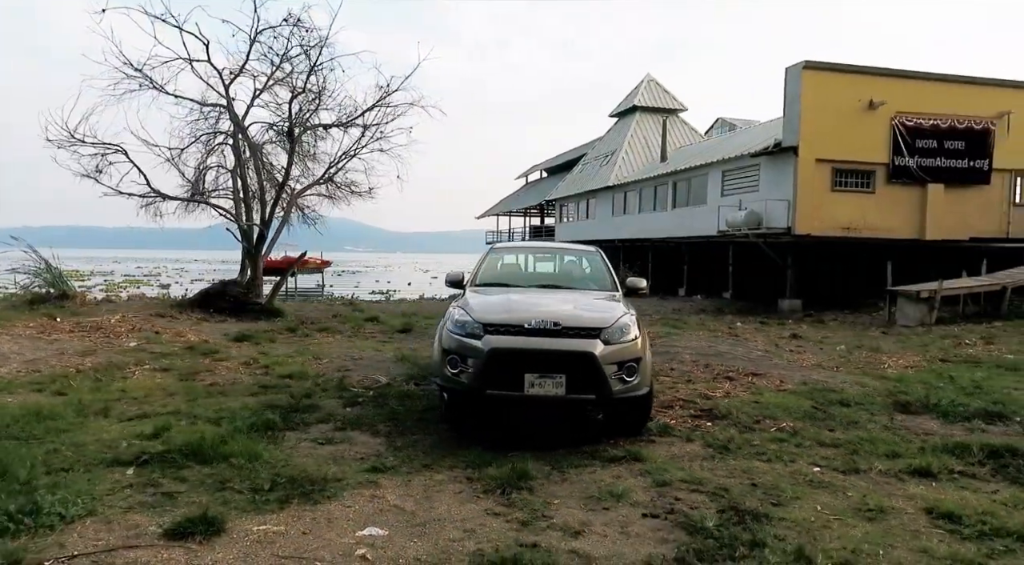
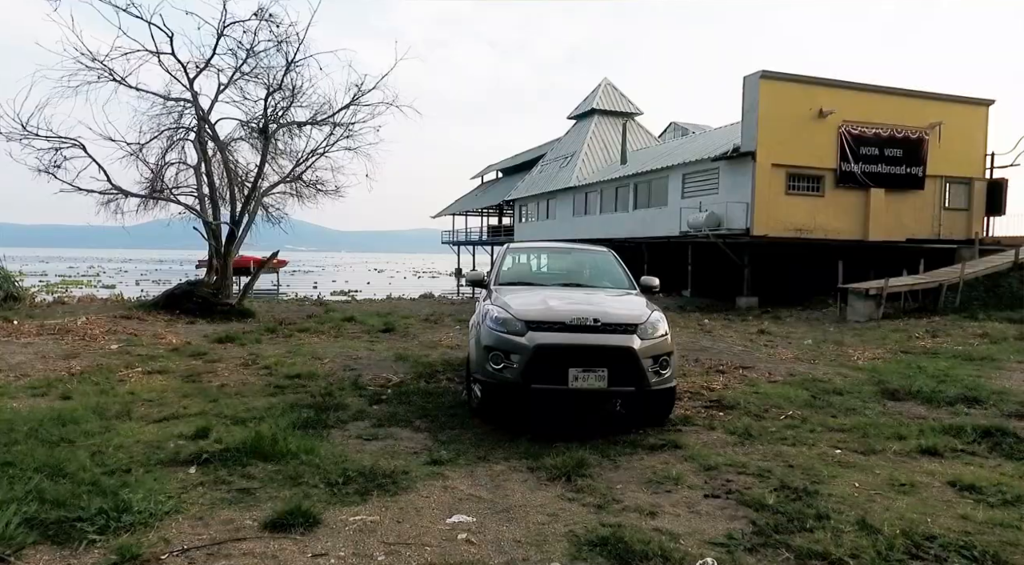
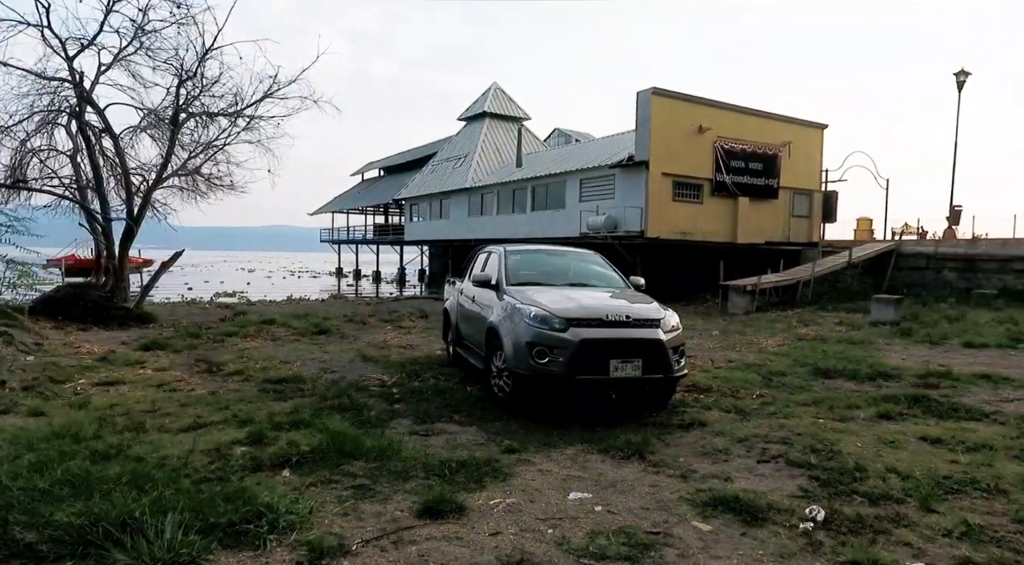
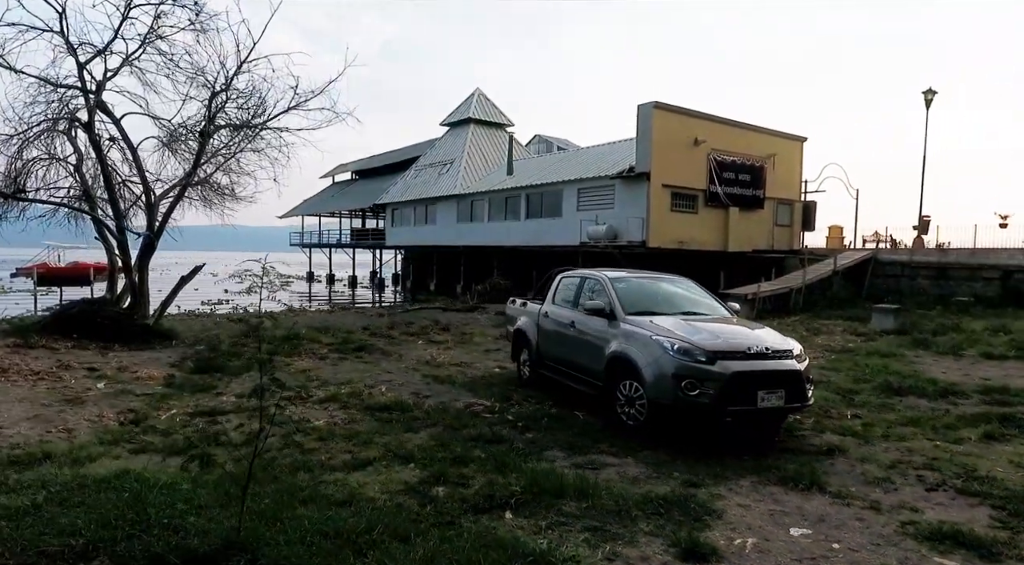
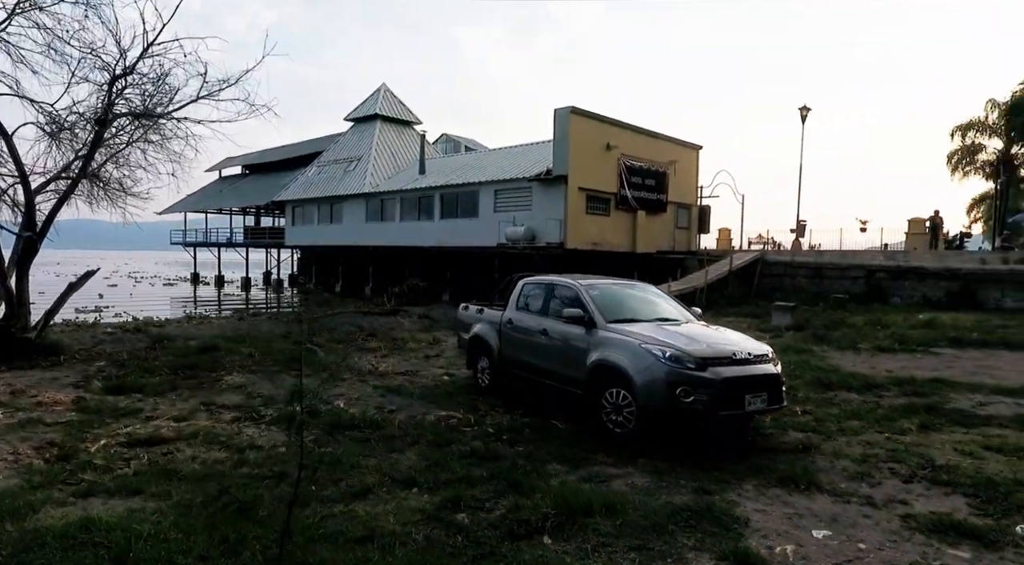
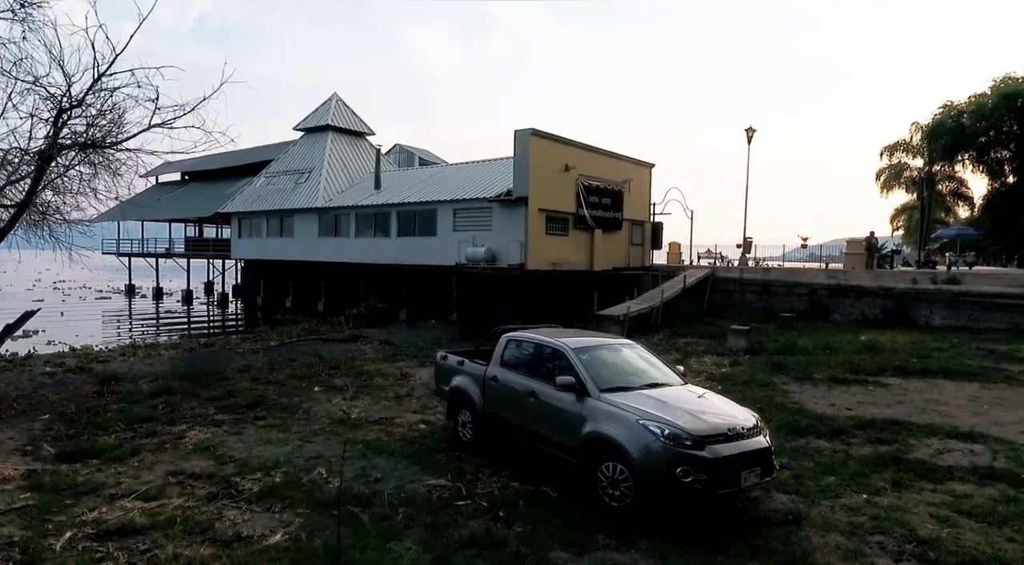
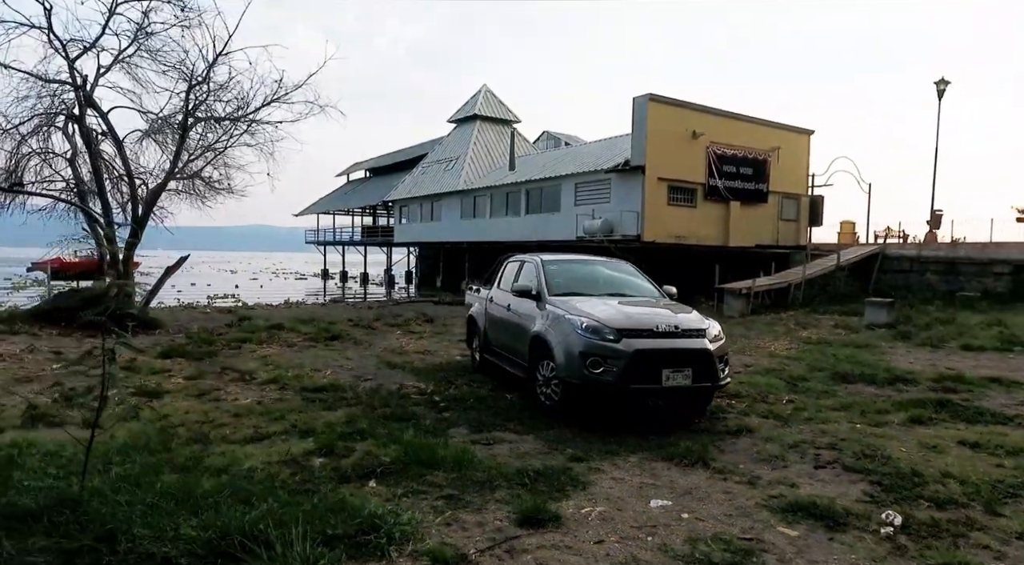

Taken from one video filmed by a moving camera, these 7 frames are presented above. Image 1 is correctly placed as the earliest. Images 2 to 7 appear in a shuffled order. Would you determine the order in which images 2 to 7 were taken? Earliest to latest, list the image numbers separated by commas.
2, 3, 7, 4, 5, 6
